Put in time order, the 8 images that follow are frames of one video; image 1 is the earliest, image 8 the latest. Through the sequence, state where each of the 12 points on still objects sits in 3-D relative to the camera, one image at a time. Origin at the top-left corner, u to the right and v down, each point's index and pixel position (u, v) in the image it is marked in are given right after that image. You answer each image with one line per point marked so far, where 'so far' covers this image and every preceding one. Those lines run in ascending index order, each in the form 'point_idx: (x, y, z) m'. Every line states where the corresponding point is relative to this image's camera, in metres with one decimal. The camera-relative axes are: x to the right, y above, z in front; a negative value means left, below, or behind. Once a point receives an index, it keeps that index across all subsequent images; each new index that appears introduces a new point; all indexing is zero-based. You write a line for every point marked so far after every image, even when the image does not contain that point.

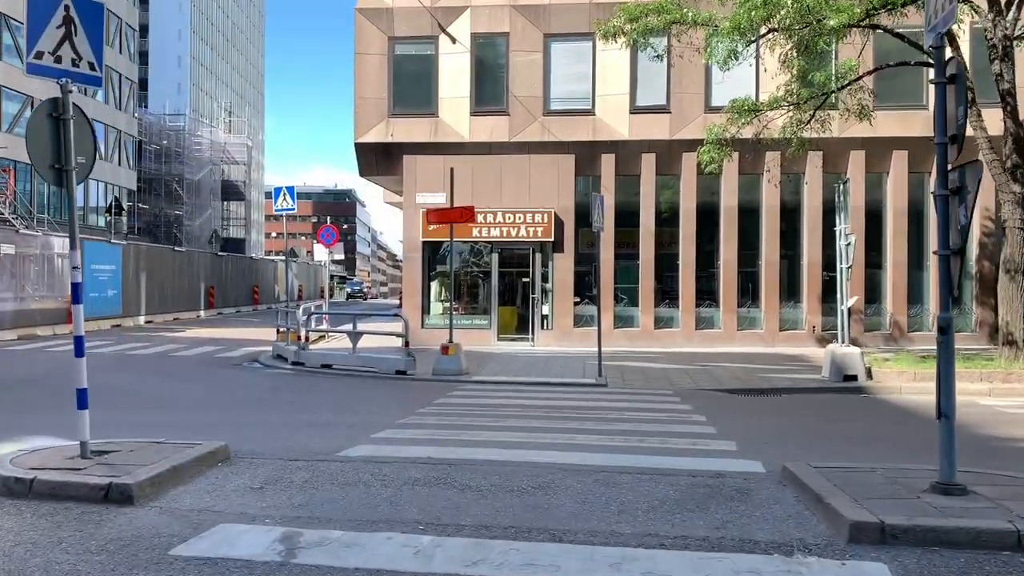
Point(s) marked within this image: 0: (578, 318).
0: (+1.4, -0.7, +19.0) m
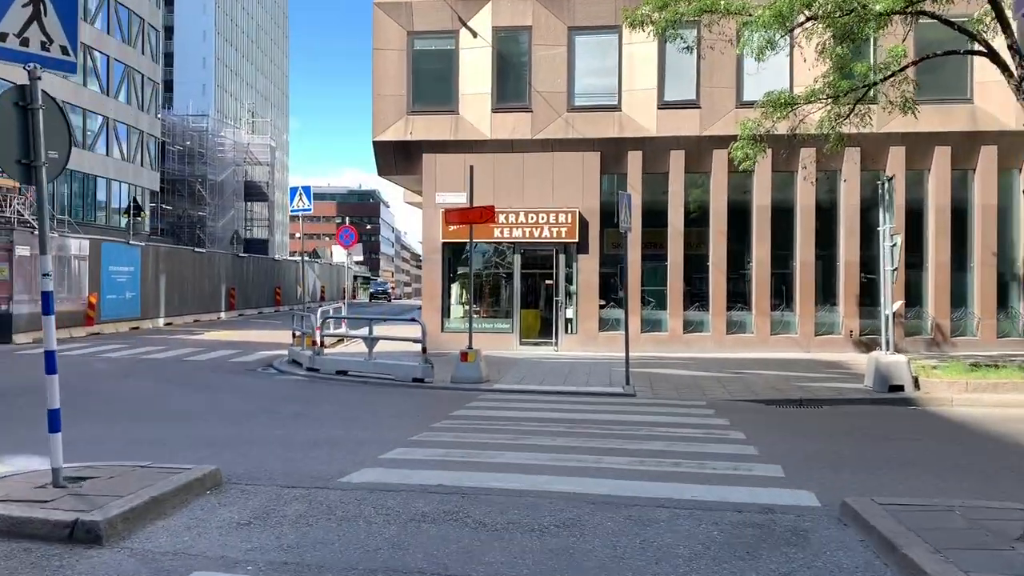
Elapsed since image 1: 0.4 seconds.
0: (+1.9, -0.7, +18.3) m
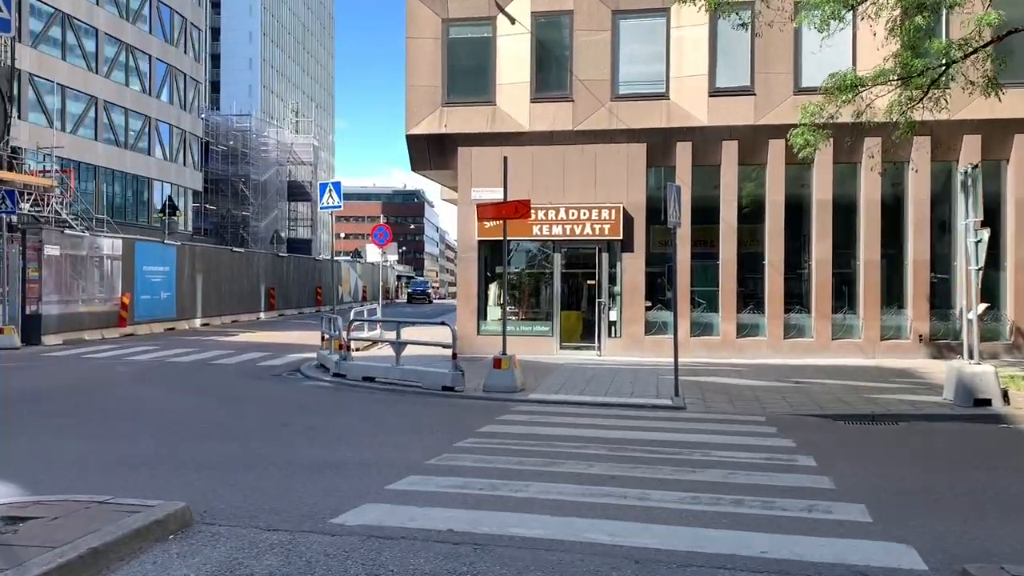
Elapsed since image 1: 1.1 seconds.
0: (+2.7, -0.7, +17.2) m
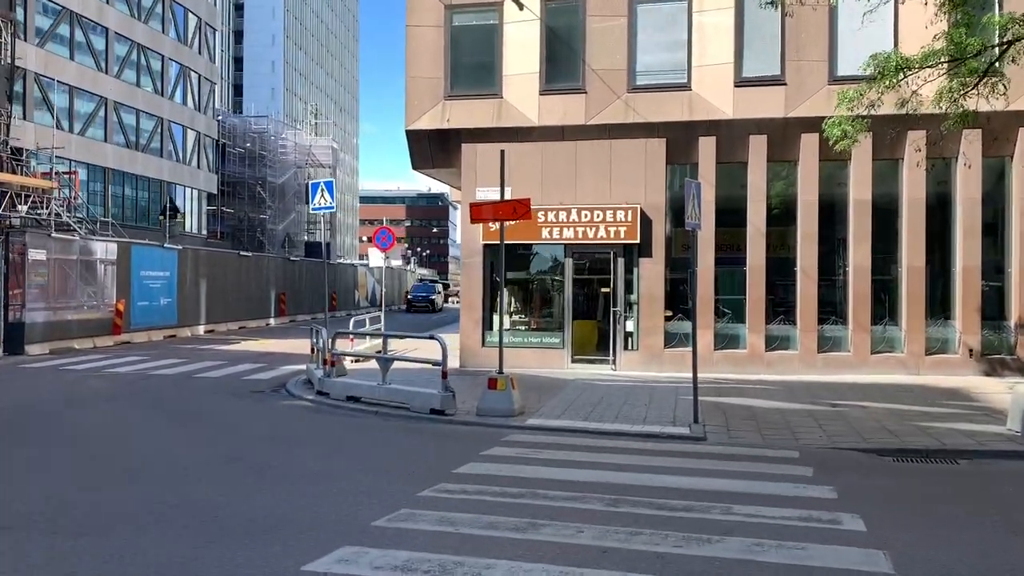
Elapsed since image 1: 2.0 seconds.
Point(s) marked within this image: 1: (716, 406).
0: (+2.8, -0.9, +15.8) m
1: (+2.7, -1.5, +11.5) m
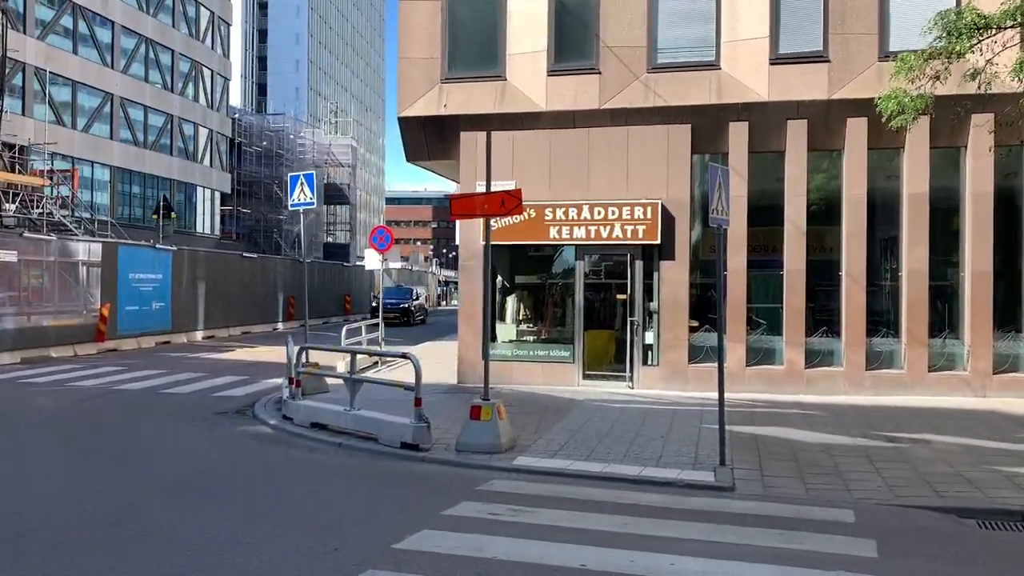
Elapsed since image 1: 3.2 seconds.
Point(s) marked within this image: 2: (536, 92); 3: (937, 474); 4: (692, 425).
0: (+2.9, -1.0, +13.9) m
1: (+2.6, -1.6, +9.6) m
2: (+0.4, +3.2, +14.1) m
3: (+3.8, -1.6, +7.8) m
4: (+2.2, -1.6, +10.5) m
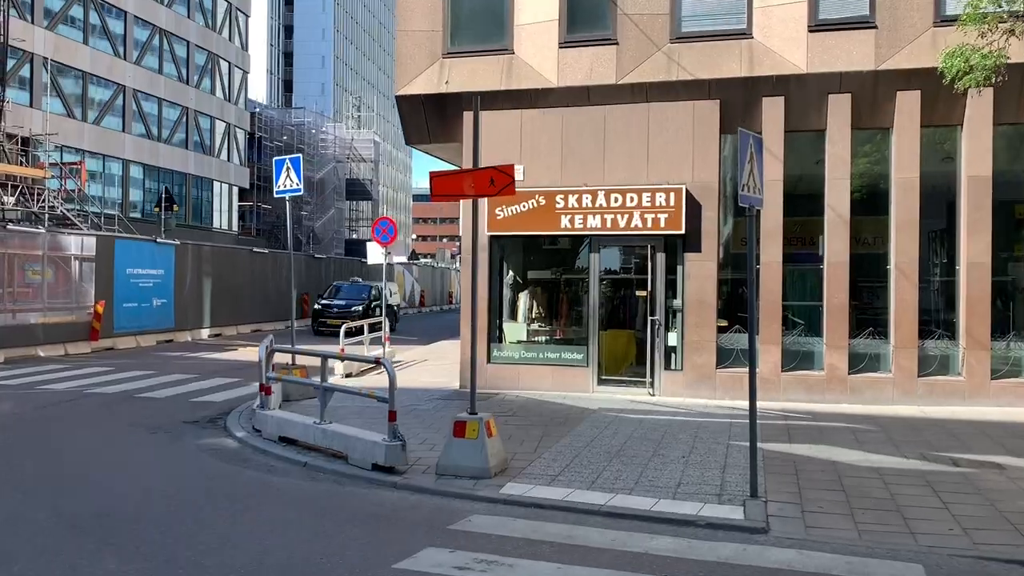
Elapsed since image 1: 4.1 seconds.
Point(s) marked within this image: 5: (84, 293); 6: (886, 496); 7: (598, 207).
0: (+3.0, -0.9, +12.4) m
1: (+2.5, -1.6, +8.2) m
2: (+0.5, +3.2, +12.7) m
3: (+3.7, -1.6, +6.4) m
4: (+2.1, -1.6, +9.1) m
5: (-9.5, -0.1, +19.4) m
6: (+2.9, -1.6, +6.8) m
7: (+1.2, +1.2, +12.4) m
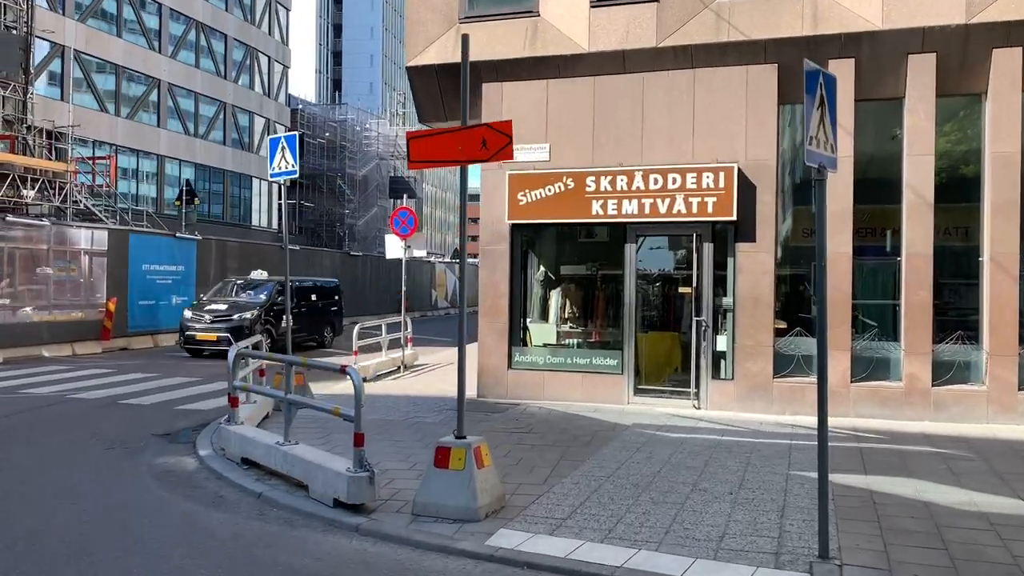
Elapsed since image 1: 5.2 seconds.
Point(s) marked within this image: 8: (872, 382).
0: (+3.3, -0.9, +10.7) m
1: (+2.6, -1.5, +6.4) m
2: (+0.8, +3.3, +11.1) m
3: (+3.6, -1.5, +4.6) m
4: (+2.2, -1.5, +7.4) m
5: (-8.7, 0.0, +18.3) m
6: (+2.9, -1.6, +5.1) m
7: (+1.5, +1.2, +10.8) m
8: (+4.2, -1.1, +10.3) m
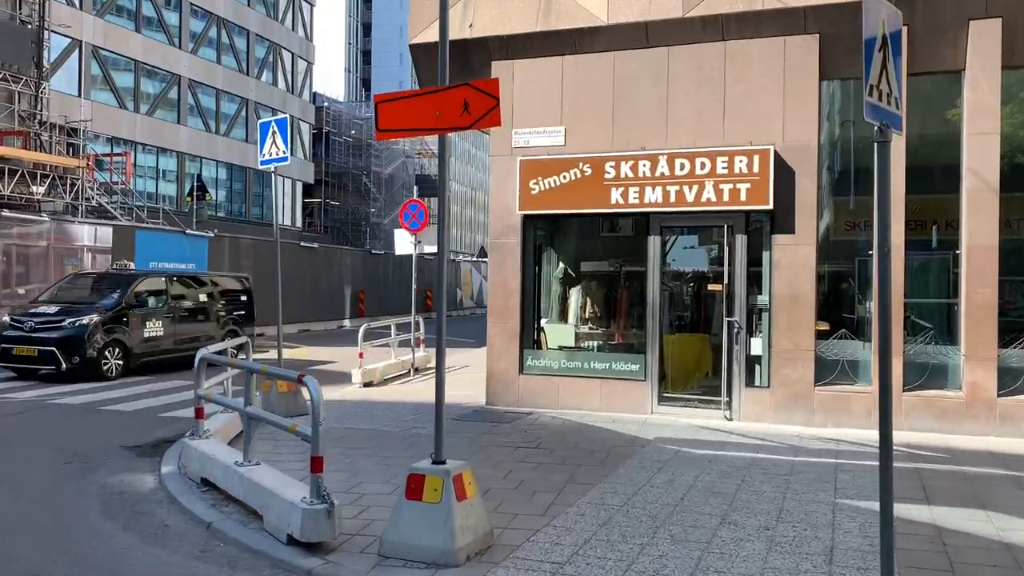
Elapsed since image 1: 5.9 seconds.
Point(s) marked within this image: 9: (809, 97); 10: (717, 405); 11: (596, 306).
0: (+3.4, -0.8, +9.6) m
1: (+2.5, -1.5, +5.3) m
2: (+1.0, +3.3, +10.1) m
3: (+3.5, -1.5, +3.4) m
4: (+2.2, -1.5, +6.3) m
5: (-8.3, 0.0, +17.7) m
6: (+2.8, -1.5, +4.0) m
7: (+1.6, +1.2, +9.7) m
8: (+4.3, -1.1, +9.1) m
9: (+3.2, +2.0, +9.3) m
10: (+2.3, -1.3, +9.9) m
11: (+0.9, -0.2, +10.4) m
